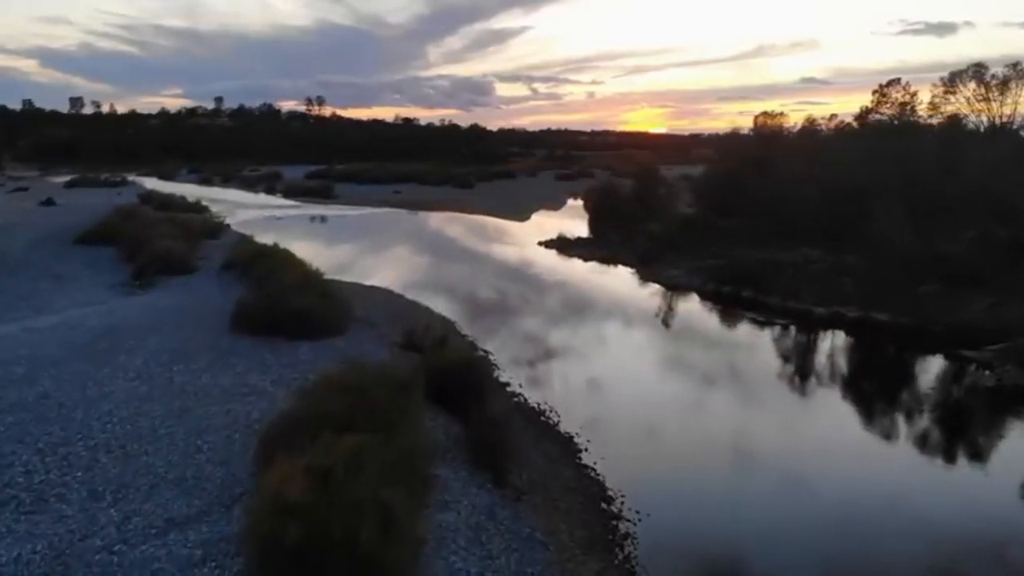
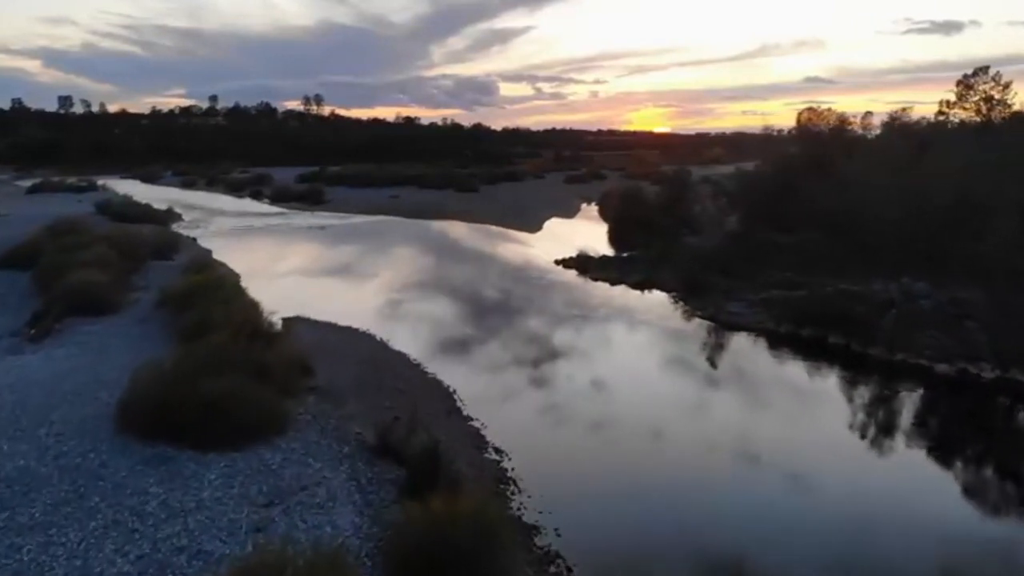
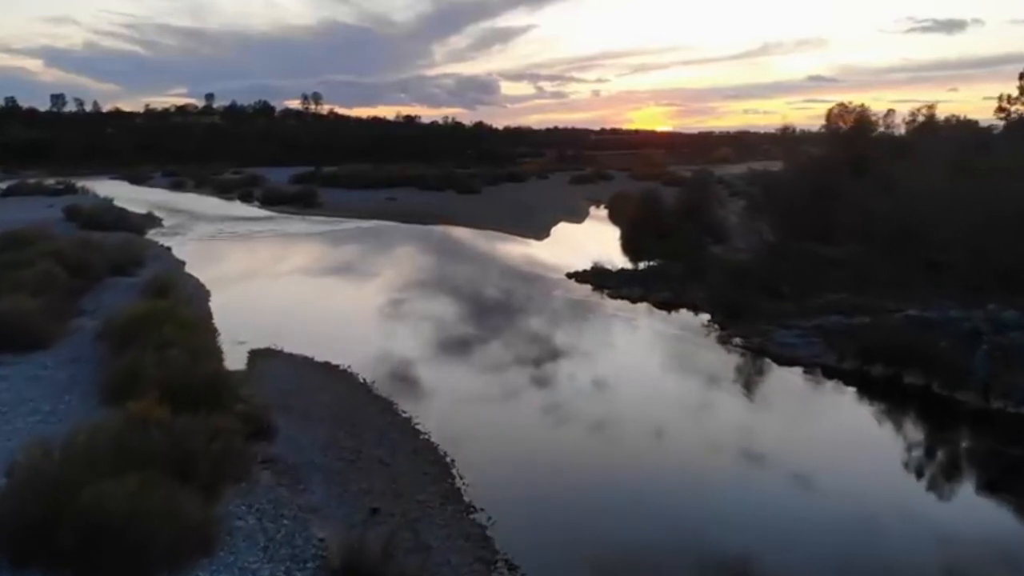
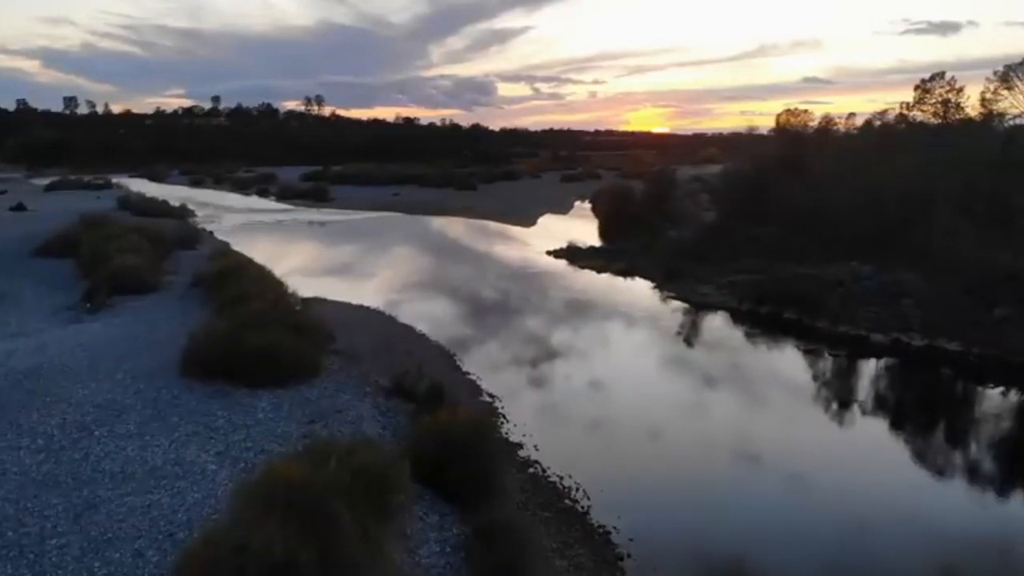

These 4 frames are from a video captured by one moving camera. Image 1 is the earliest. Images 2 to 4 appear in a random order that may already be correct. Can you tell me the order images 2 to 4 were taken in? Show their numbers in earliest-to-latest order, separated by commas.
4, 2, 3
